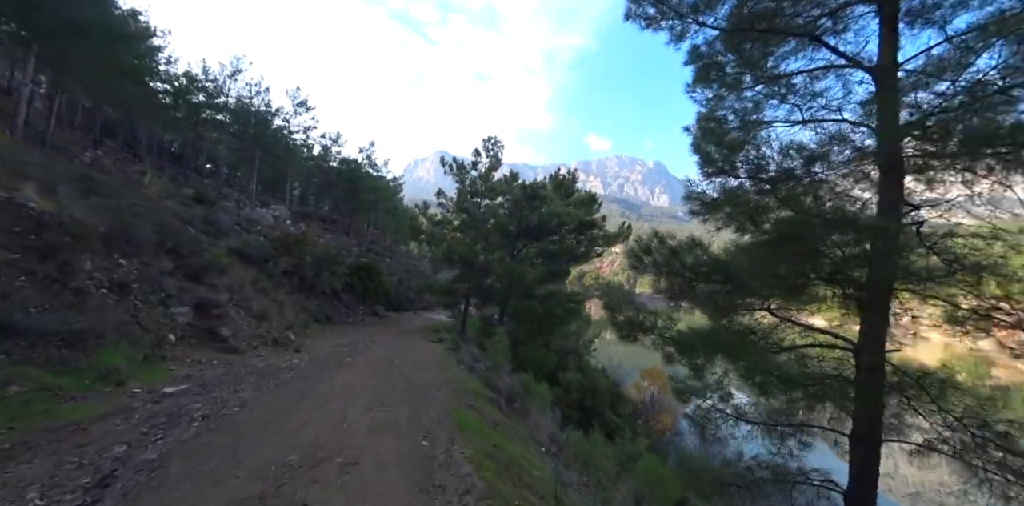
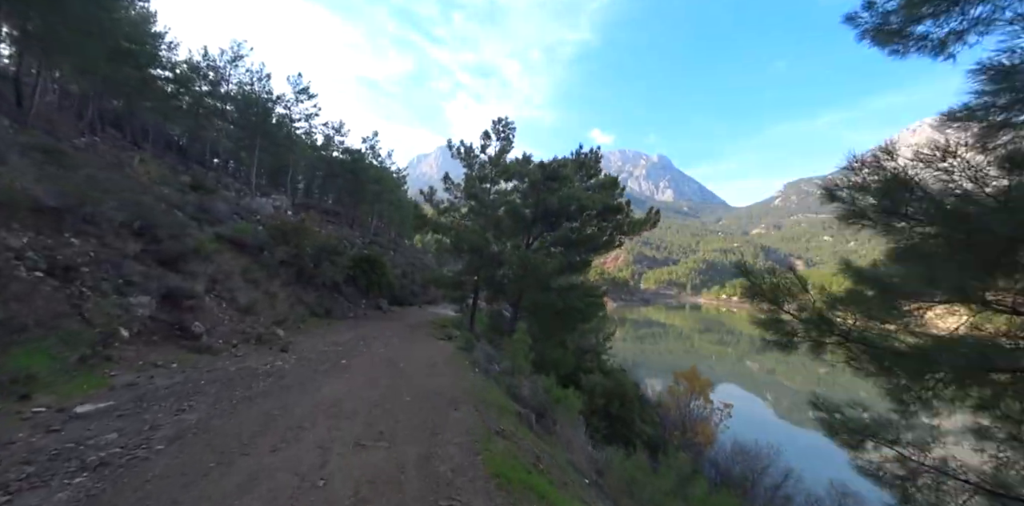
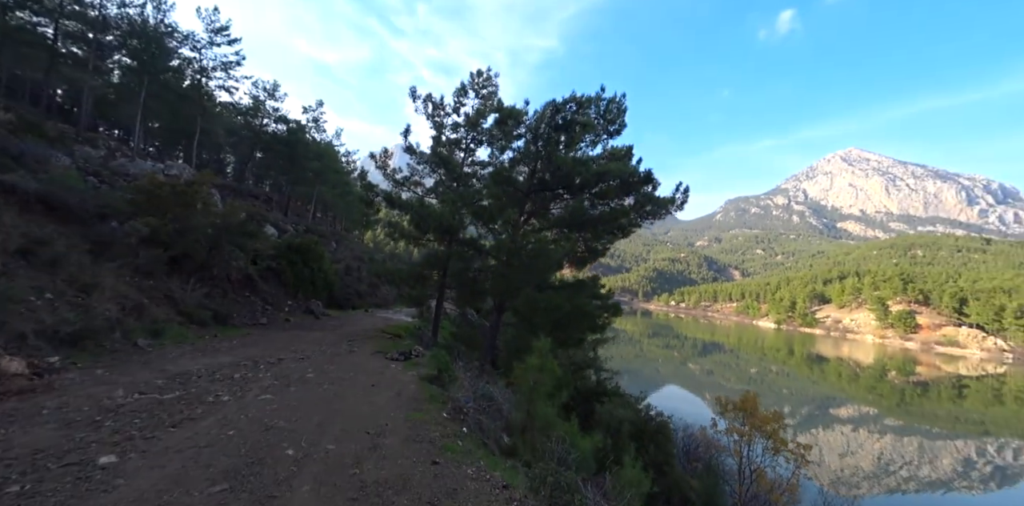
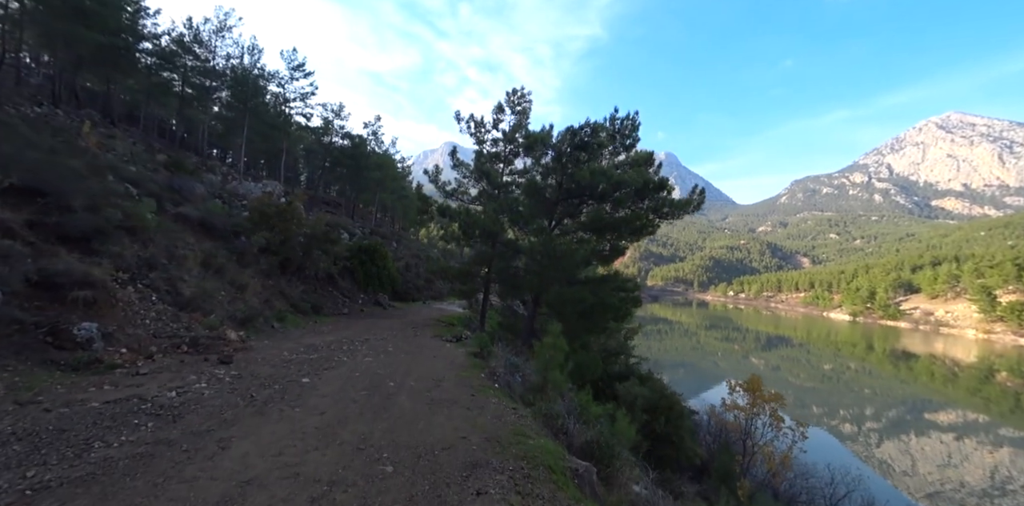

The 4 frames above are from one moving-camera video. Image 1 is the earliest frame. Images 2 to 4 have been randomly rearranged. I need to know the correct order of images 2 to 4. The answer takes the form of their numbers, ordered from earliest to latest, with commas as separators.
2, 4, 3
